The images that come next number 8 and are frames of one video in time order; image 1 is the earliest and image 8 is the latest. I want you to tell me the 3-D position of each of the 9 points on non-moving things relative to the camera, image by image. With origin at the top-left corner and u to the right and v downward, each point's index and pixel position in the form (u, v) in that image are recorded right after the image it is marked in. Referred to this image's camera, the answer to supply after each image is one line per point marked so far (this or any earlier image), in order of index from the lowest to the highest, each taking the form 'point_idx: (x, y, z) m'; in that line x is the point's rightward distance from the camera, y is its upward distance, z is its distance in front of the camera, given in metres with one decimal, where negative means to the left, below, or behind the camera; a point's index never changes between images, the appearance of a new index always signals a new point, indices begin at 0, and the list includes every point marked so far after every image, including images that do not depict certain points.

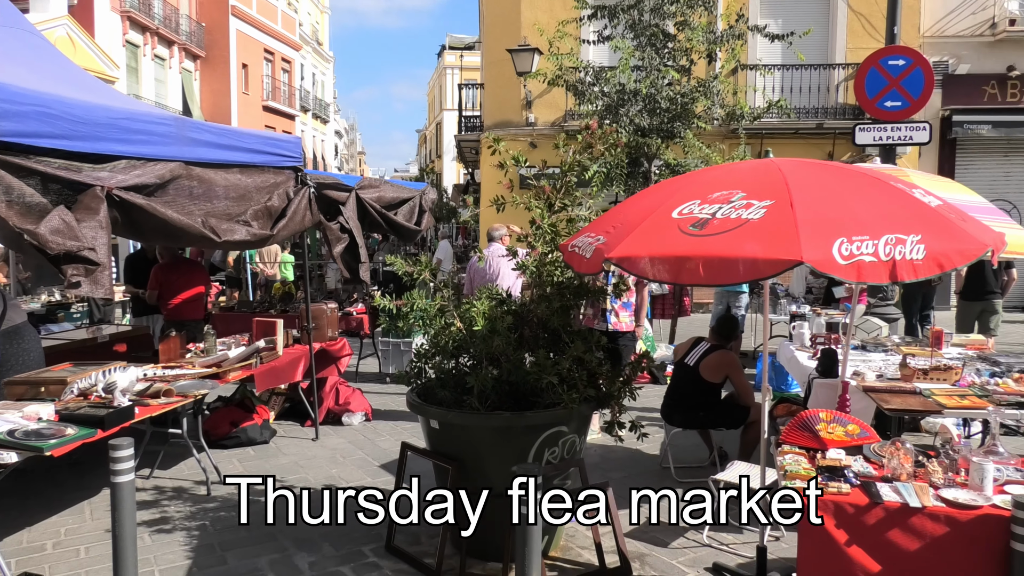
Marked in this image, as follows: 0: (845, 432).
0: (+1.5, -0.6, +3.3) m
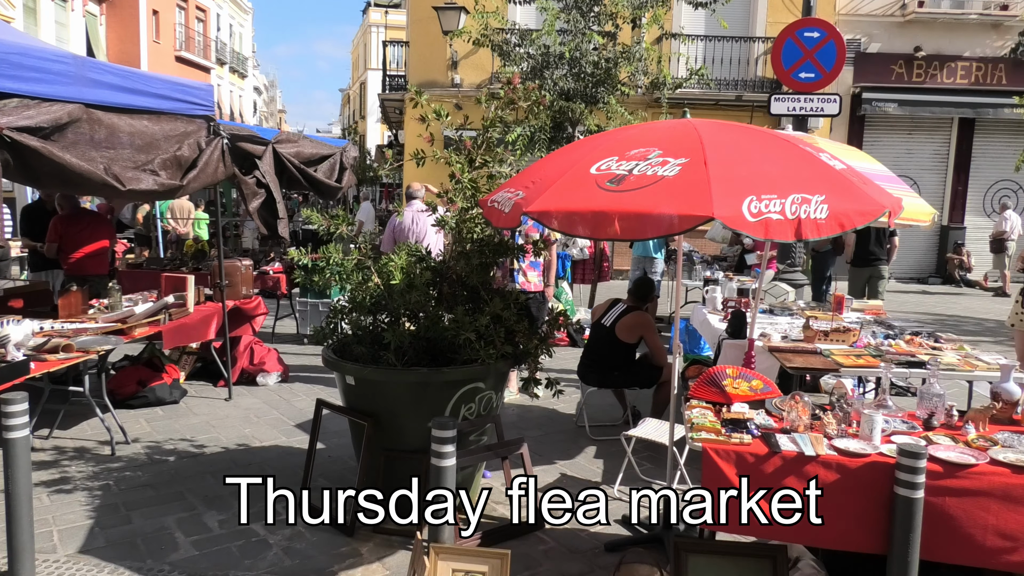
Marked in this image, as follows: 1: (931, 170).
0: (+1.1, -0.5, +3.4) m
1: (+8.3, +2.3, +14.6) m
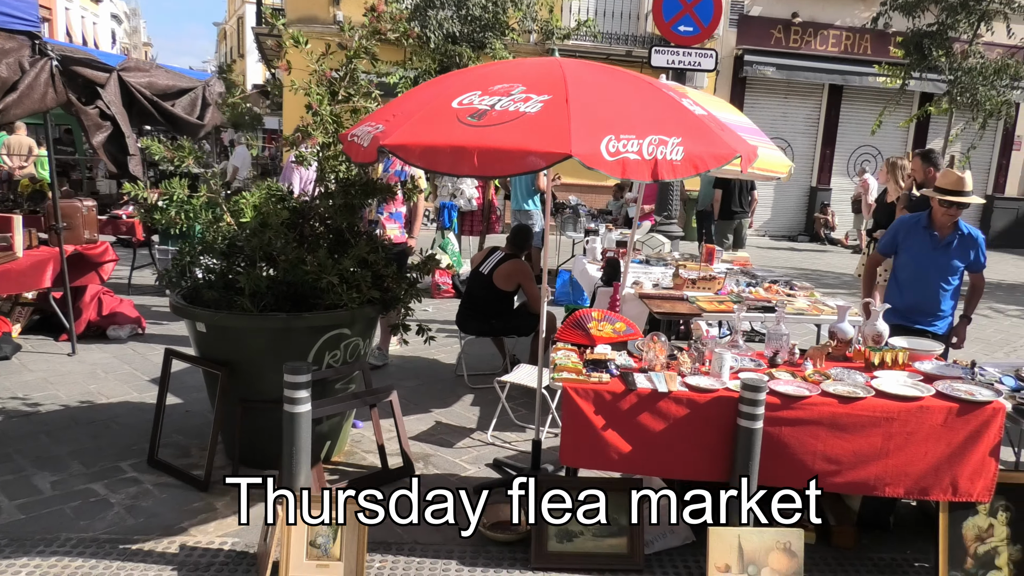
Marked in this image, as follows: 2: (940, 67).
0: (+0.5, -0.2, +3.5) m
1: (+6.1, +3.2, +15.3) m
2: (+5.3, +2.8, +9.1) m
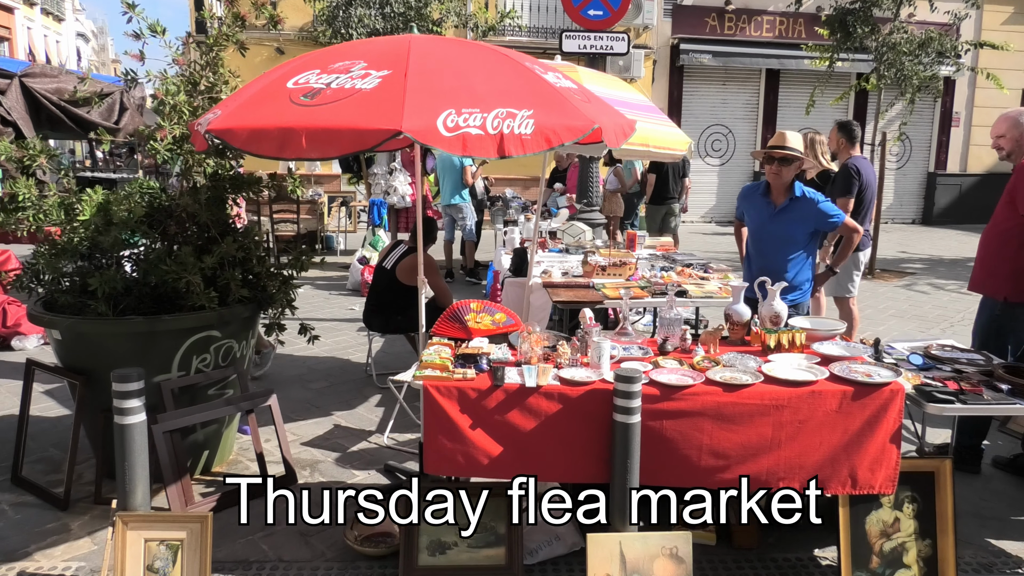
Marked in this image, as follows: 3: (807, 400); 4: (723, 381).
0: (-0.1, -0.1, +3.3) m
1: (+4.9, +3.6, +15.3) m
2: (+4.4, +3.0, +9.1) m
3: (+1.1, -0.4, +2.8) m
4: (+0.8, -0.4, +2.8) m
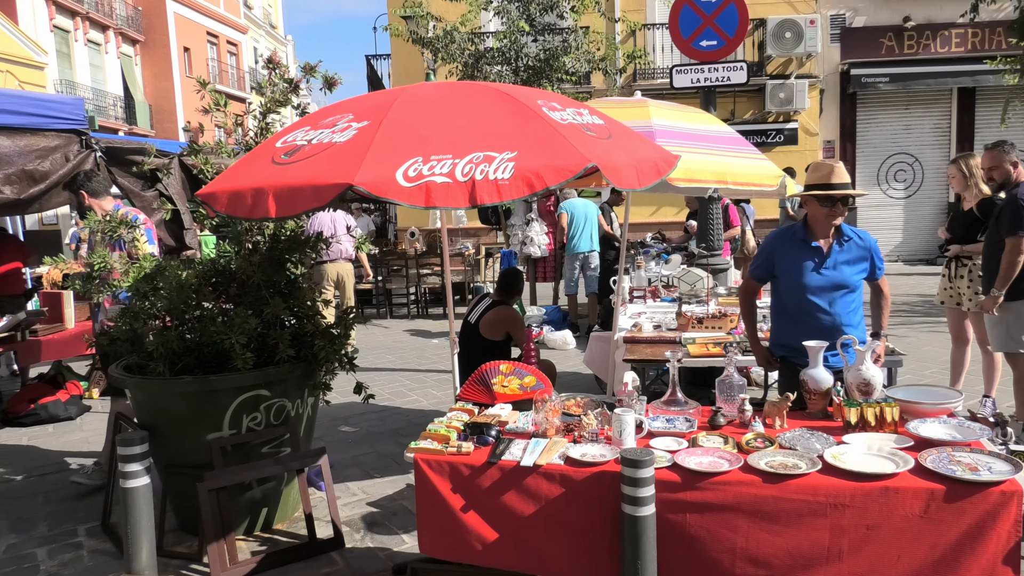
0: (0.0, -0.4, +3.0) m
1: (+7.9, +2.7, +13.6) m
2: (+5.8, +2.5, +7.6) m
3: (+1.1, -0.6, +2.2) m
4: (+0.8, -0.6, +2.3) m
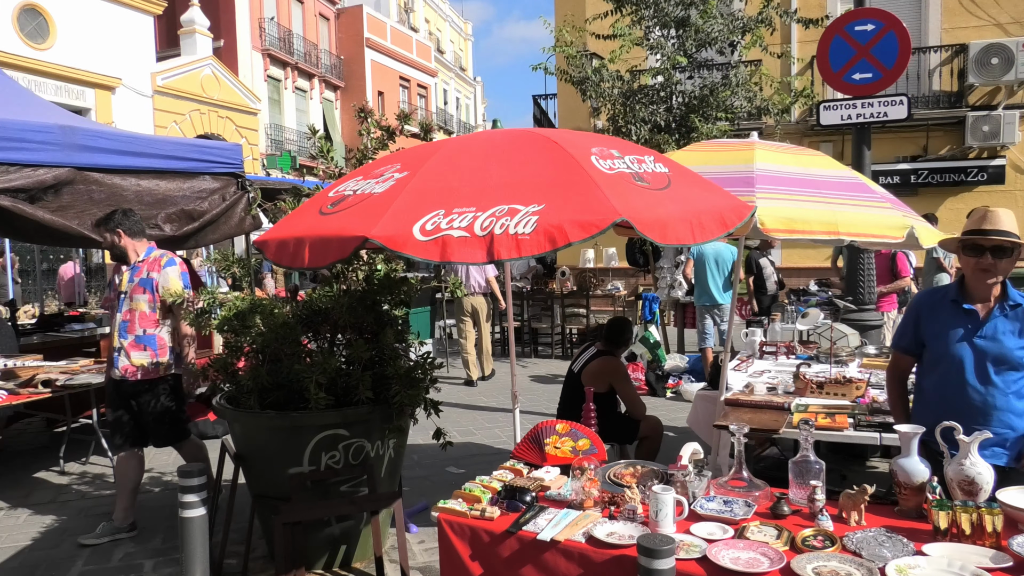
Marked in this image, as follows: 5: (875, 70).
0: (+0.2, -0.6, +2.8) m
1: (+10.5, +1.7, +11.4) m
2: (+7.1, +1.9, +6.1) m
3: (+1.1, -0.8, +1.8) m
4: (+0.8, -0.8, +1.9) m
5: (+2.5, +1.5, +5.0) m
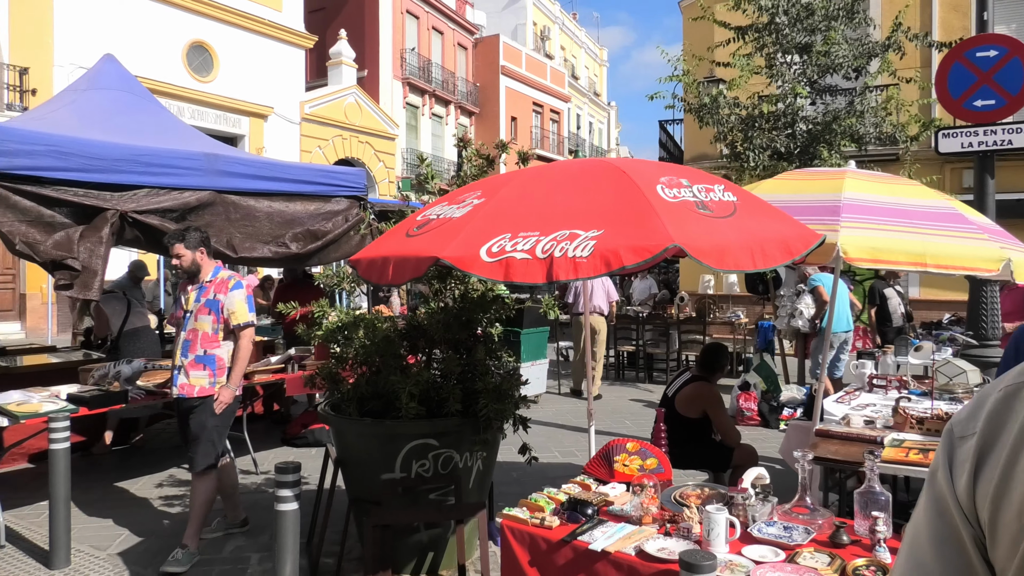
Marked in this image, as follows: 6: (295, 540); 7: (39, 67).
0: (+0.5, -0.7, +2.9) m
1: (+12.2, +1.0, +9.6) m
2: (+7.9, +1.5, +4.9) m
3: (+1.1, -0.9, +1.7) m
4: (+0.9, -0.8, +1.9) m
5: (+3.1, +1.3, +4.7) m
6: (-0.9, -1.1, +3.1) m
7: (-8.3, +3.9, +12.9) m
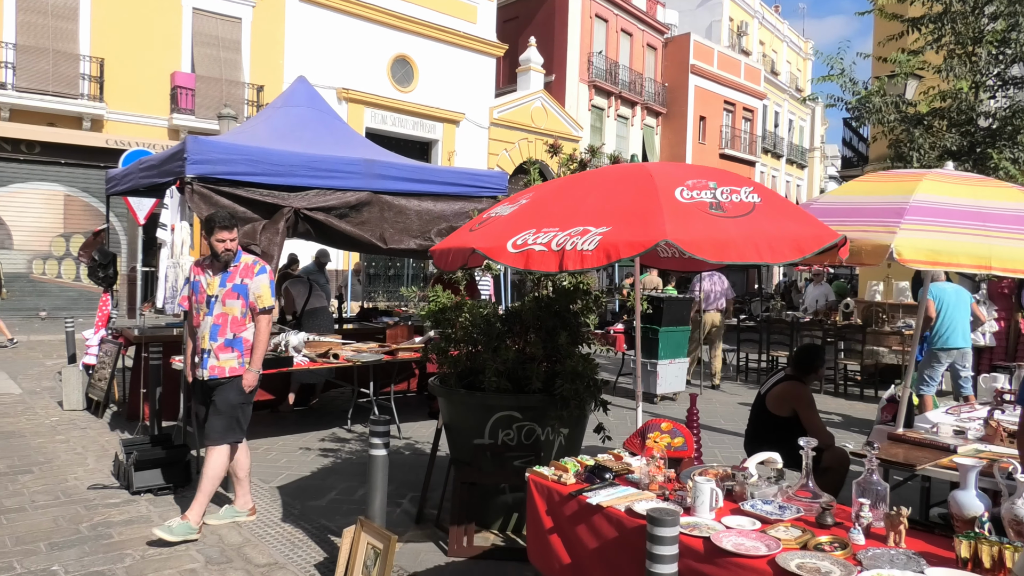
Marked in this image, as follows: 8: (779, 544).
0: (+0.7, -0.7, +3.1) m
1: (+13.7, +0.6, +6.6) m
2: (+8.4, +1.2, +3.3) m
3: (+1.0, -0.9, +1.8) m
4: (+0.8, -0.8, +2.1) m
5: (+3.8, +1.2, +4.3) m
6: (-0.7, -1.0, +3.7) m
7: (-5.1, +4.2, +15.1) m
8: (+0.9, -0.8, +2.3) m
